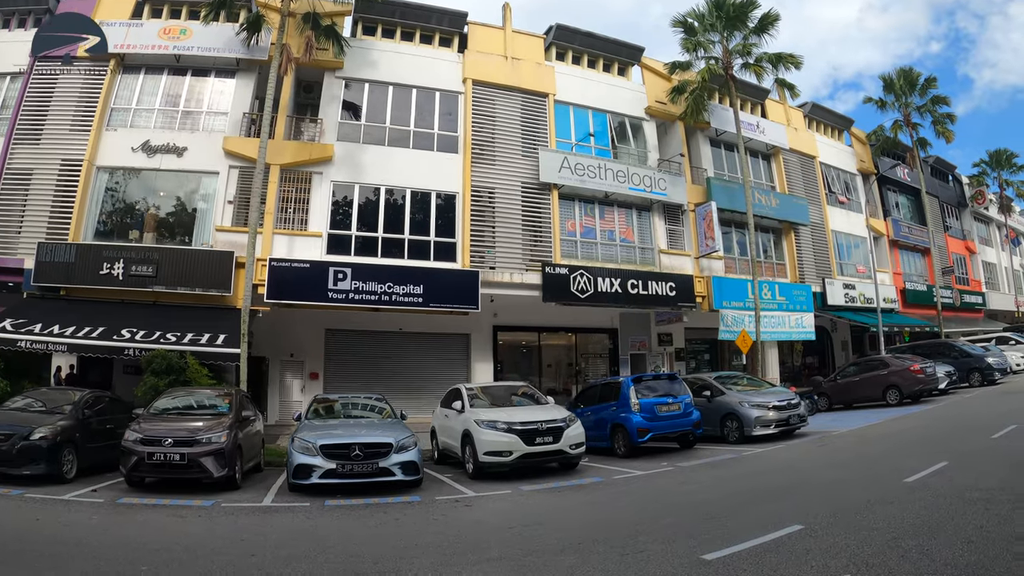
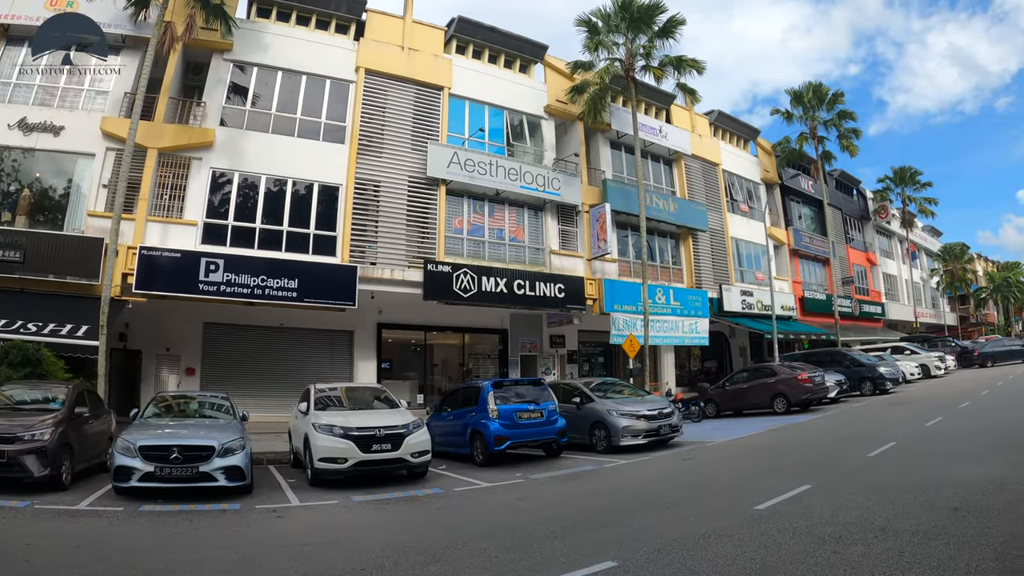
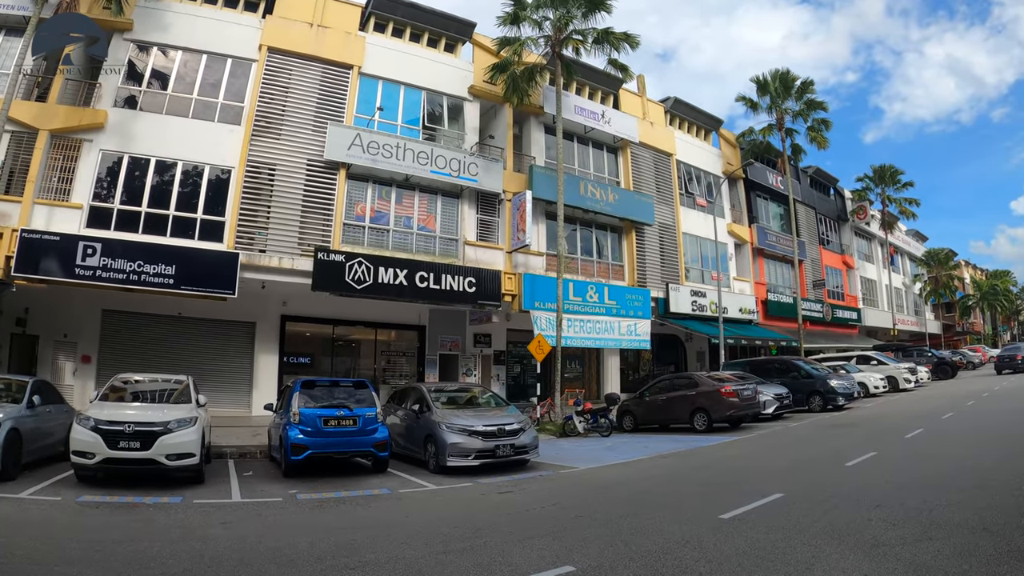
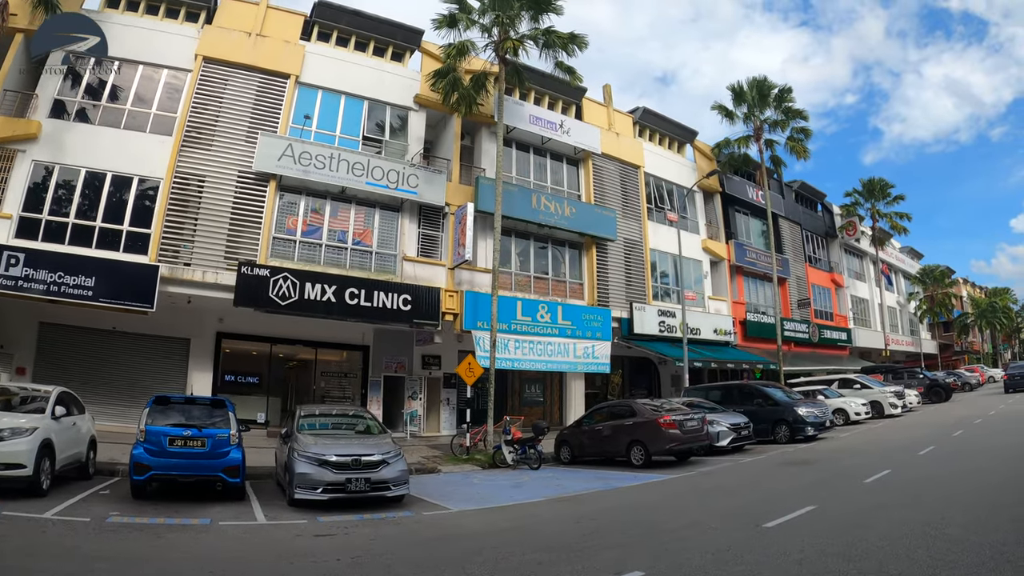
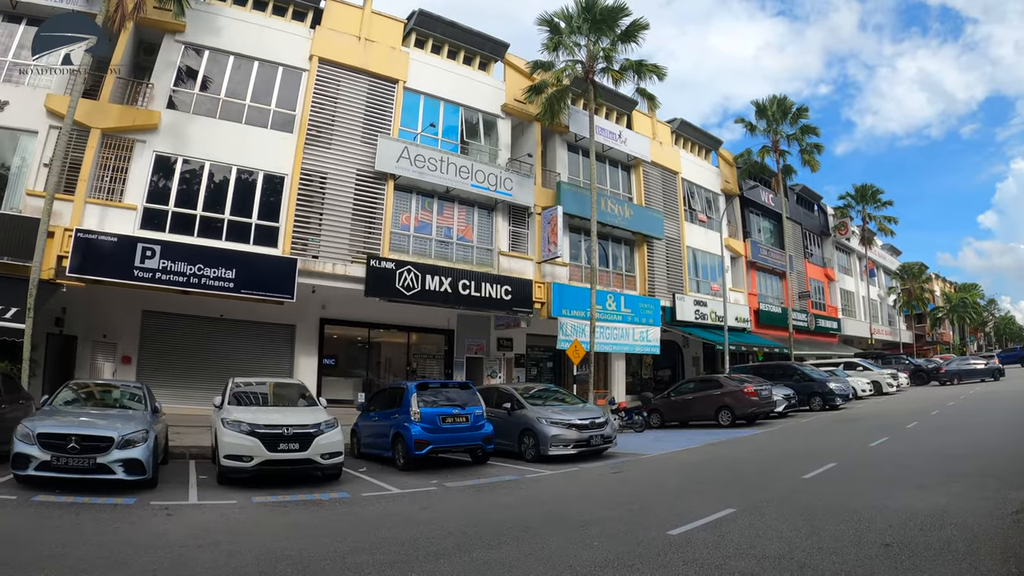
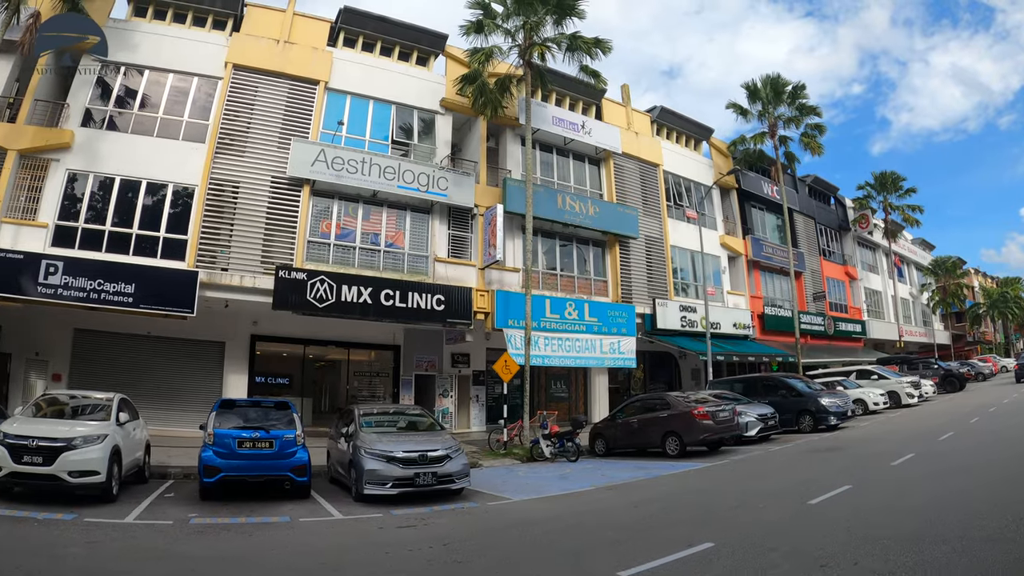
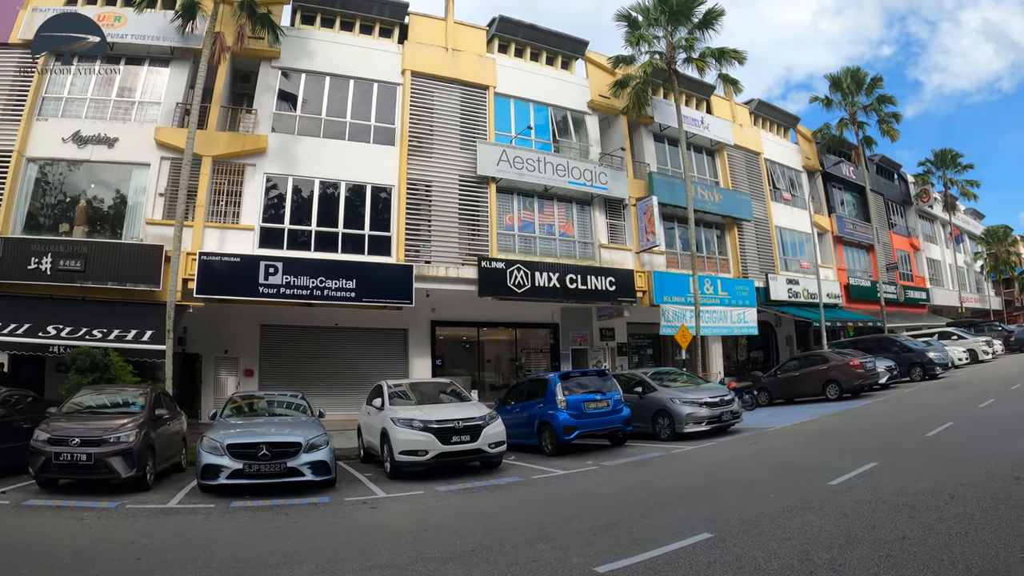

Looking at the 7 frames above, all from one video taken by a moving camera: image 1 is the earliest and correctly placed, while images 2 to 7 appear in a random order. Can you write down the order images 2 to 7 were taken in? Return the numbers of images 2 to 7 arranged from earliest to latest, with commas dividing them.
7, 2, 5, 3, 6, 4
